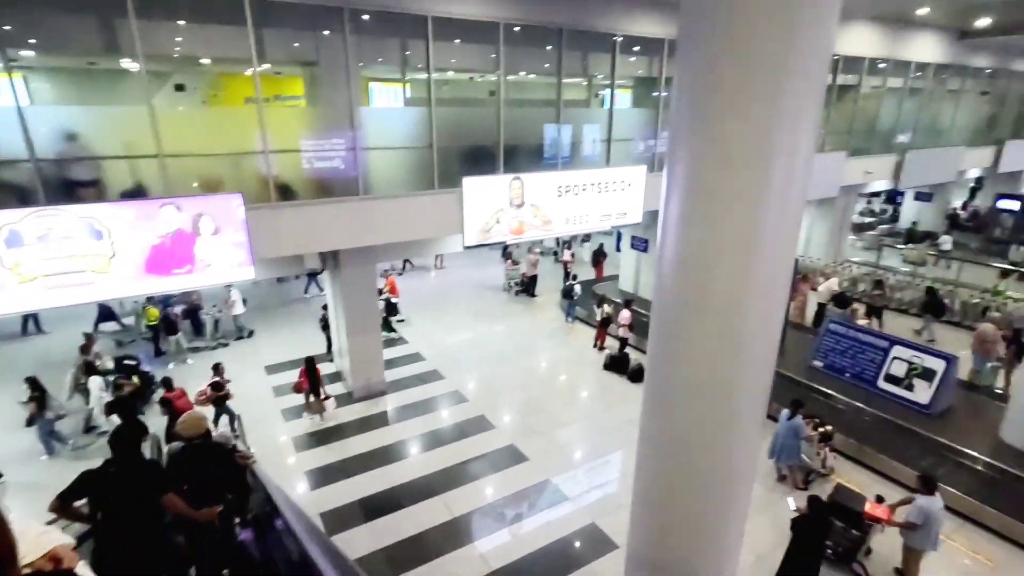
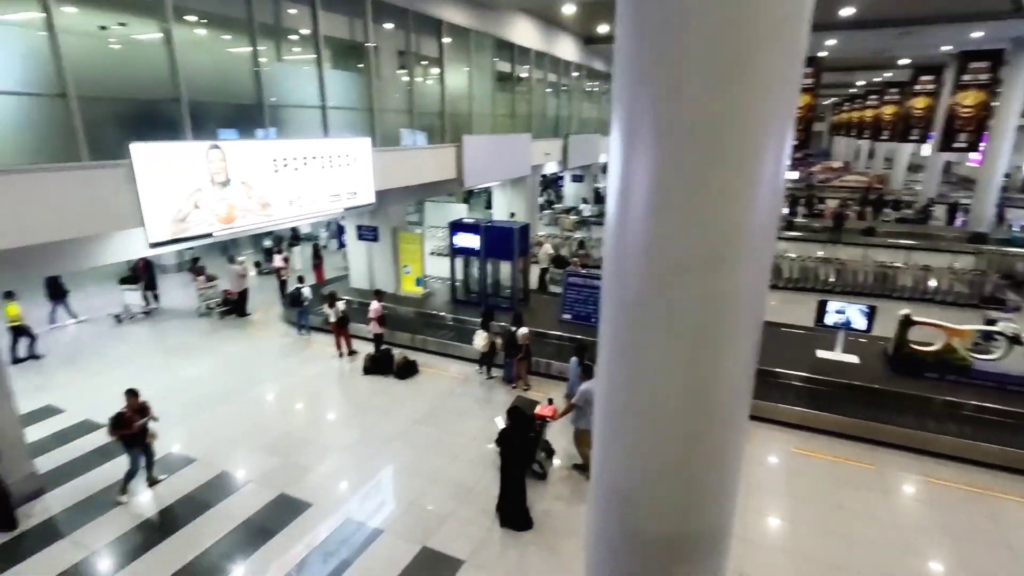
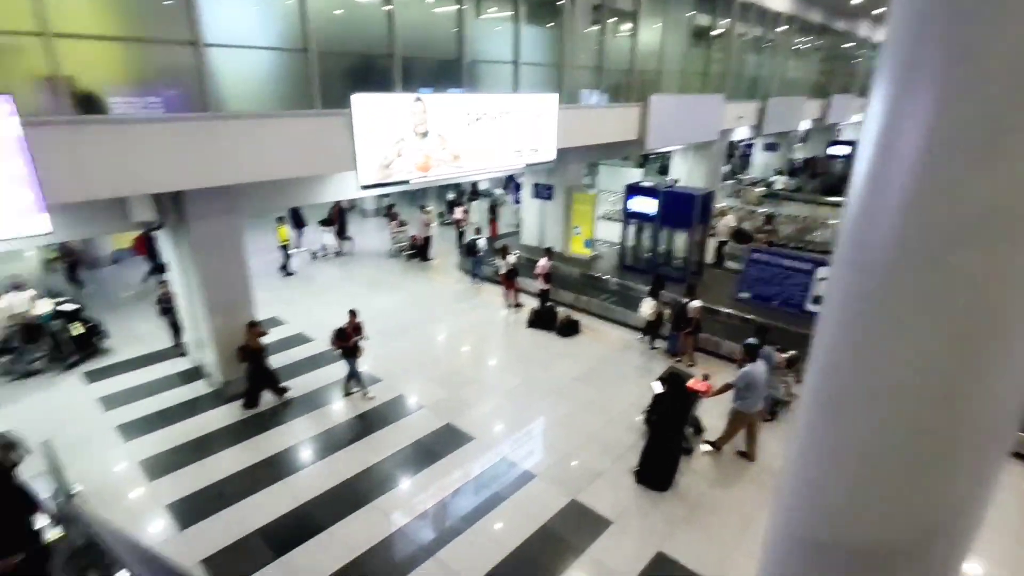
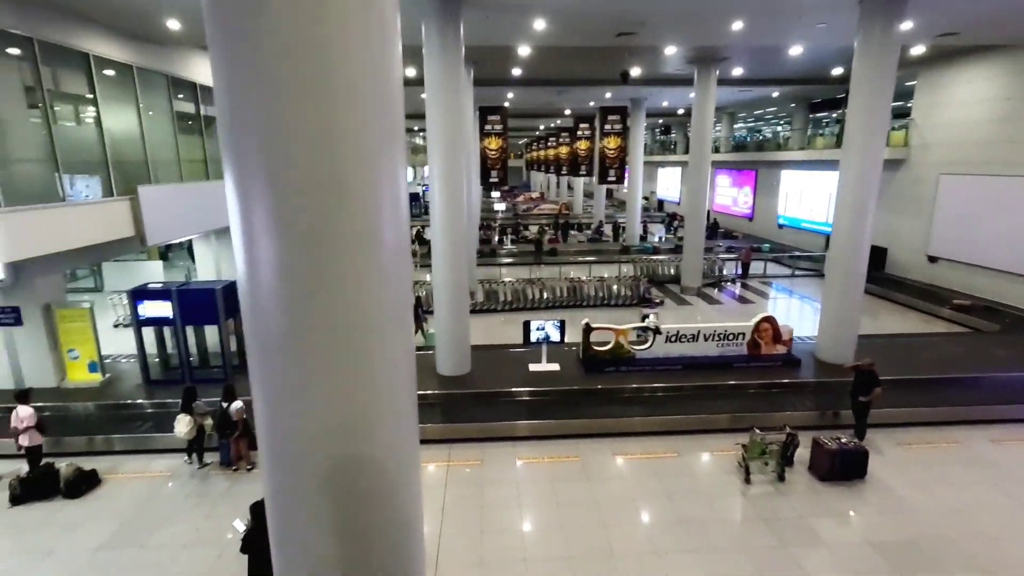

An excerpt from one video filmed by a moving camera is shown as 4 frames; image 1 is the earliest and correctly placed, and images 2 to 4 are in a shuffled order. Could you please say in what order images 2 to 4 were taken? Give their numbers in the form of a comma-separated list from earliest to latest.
4, 2, 3
